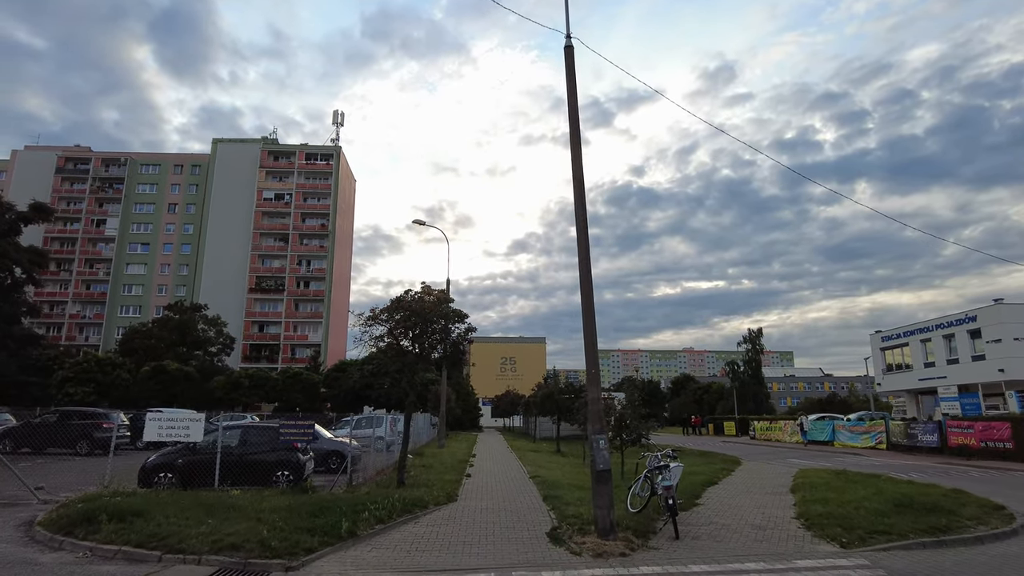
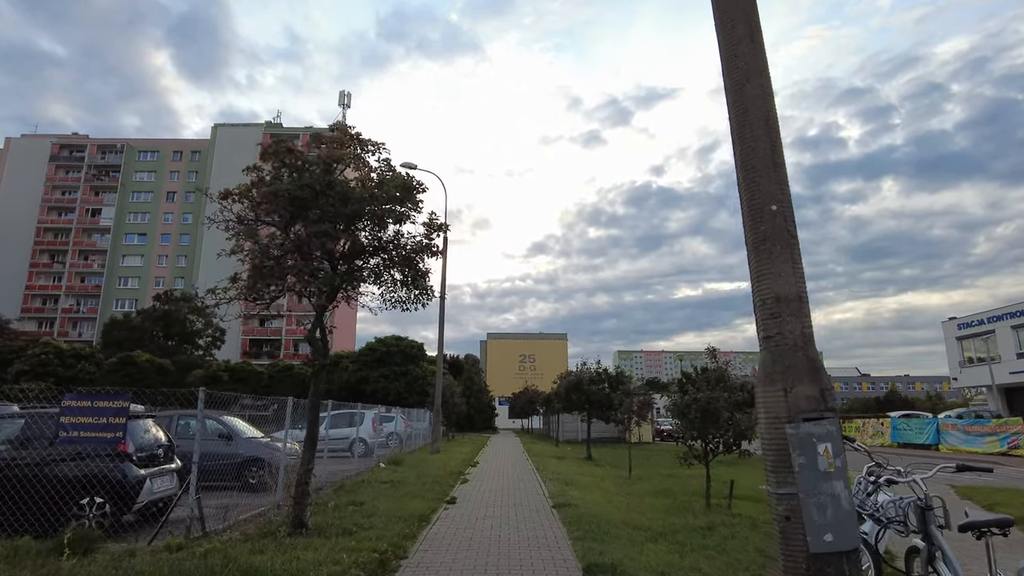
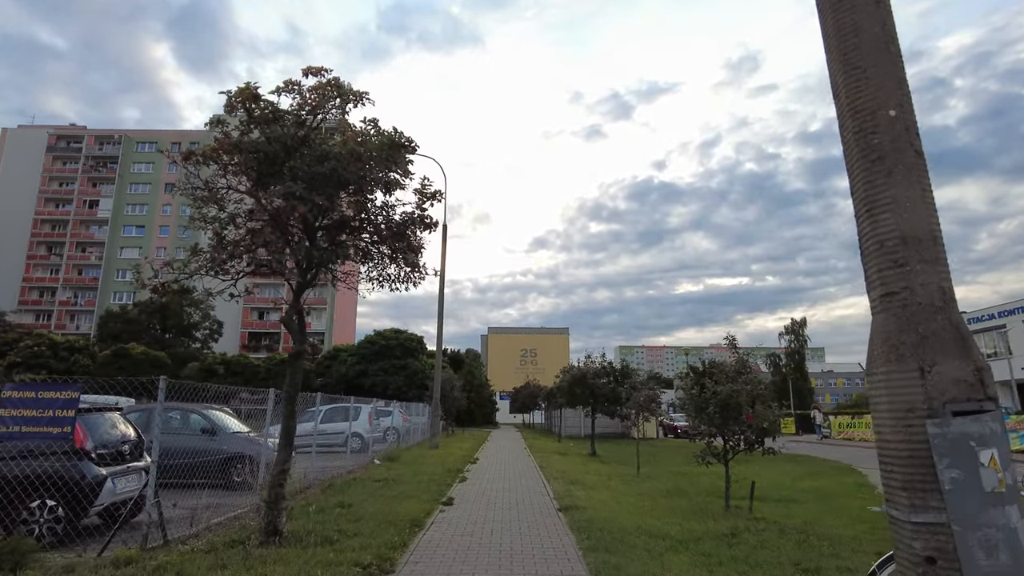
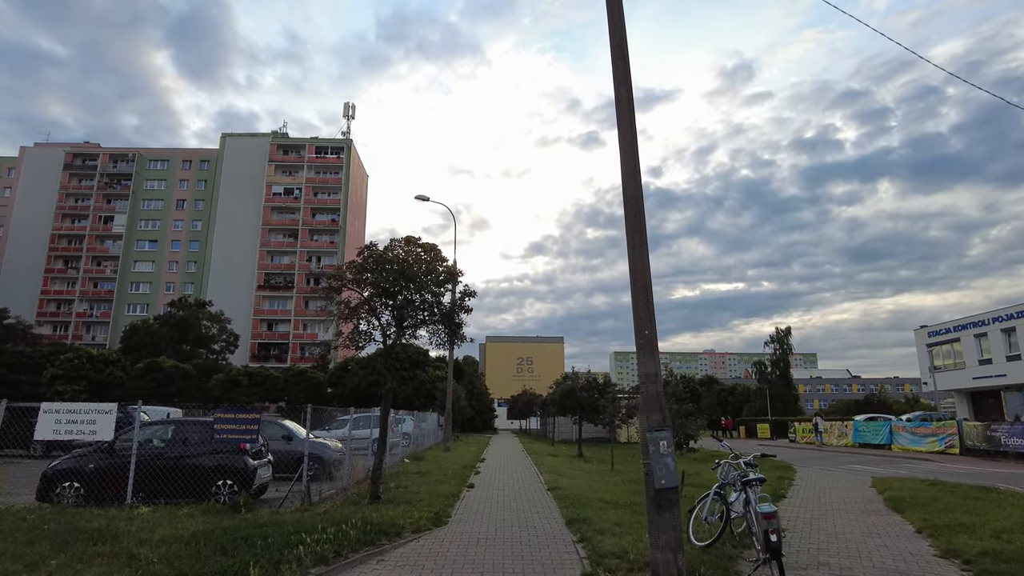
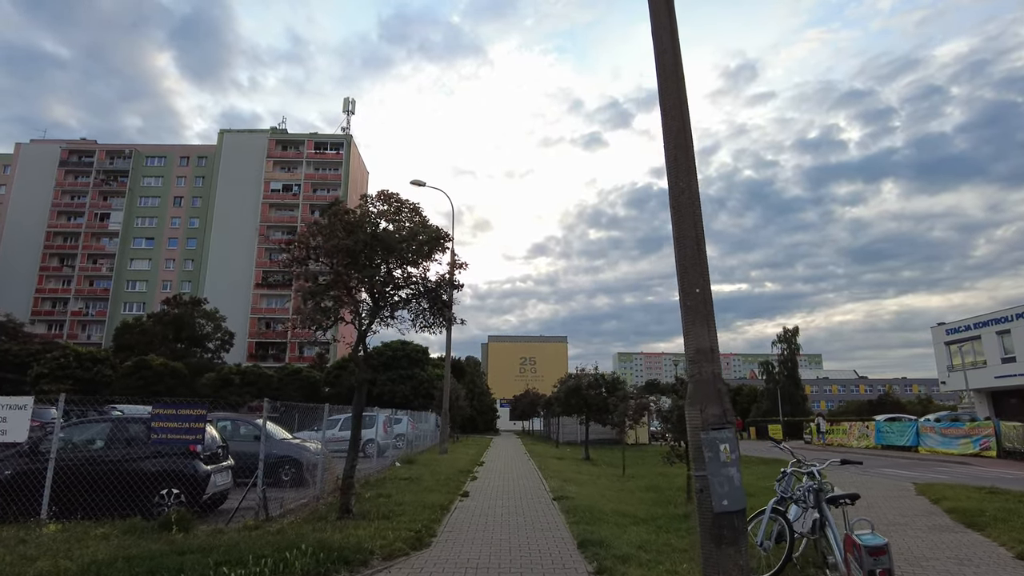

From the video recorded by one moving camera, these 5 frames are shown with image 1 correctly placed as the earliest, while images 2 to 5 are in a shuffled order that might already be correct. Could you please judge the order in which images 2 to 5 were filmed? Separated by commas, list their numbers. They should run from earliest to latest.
4, 5, 2, 3
